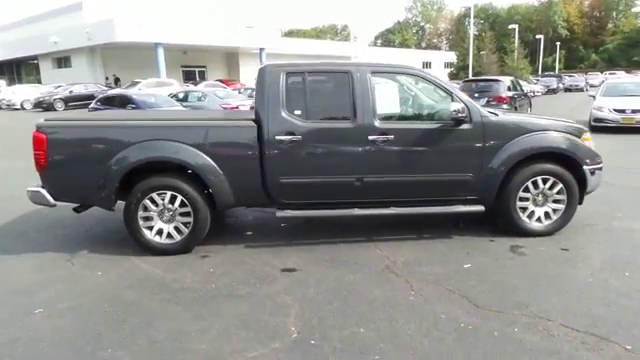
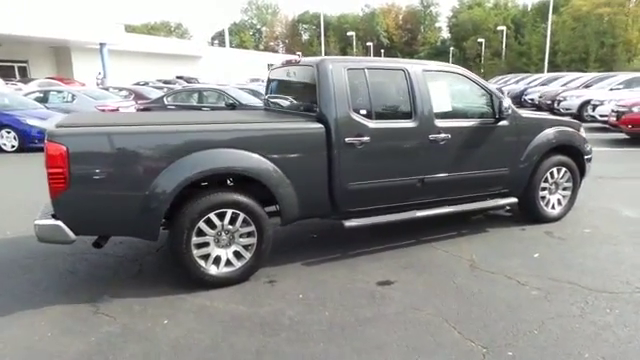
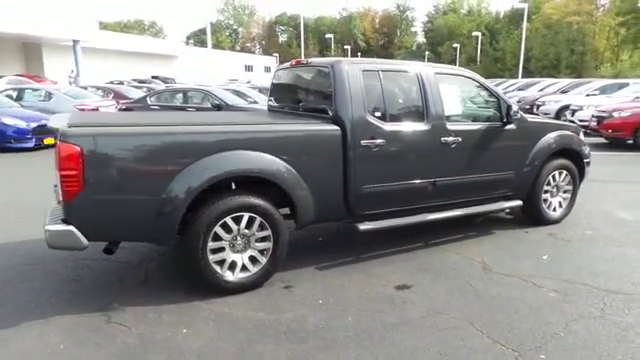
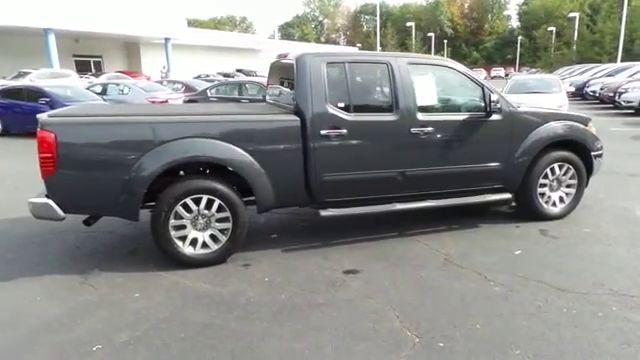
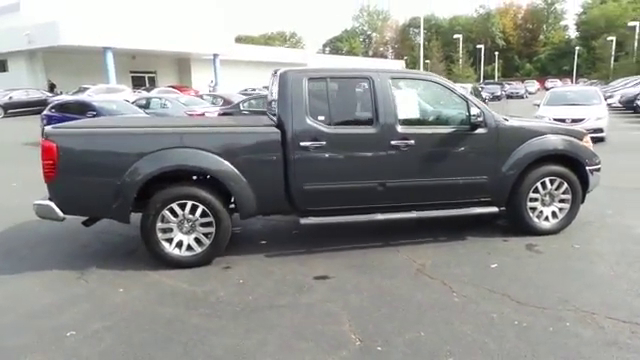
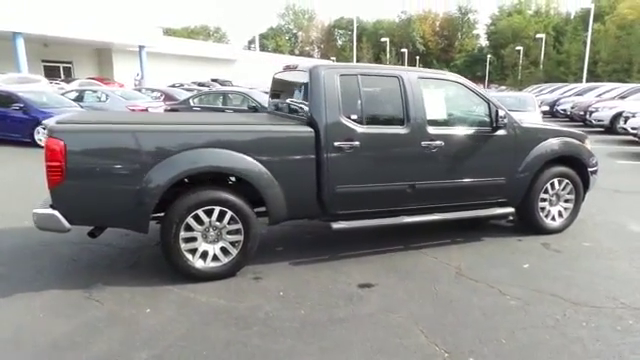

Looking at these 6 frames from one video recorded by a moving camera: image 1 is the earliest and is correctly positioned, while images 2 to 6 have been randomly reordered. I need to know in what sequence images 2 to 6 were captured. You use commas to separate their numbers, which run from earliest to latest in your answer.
5, 4, 6, 2, 3
